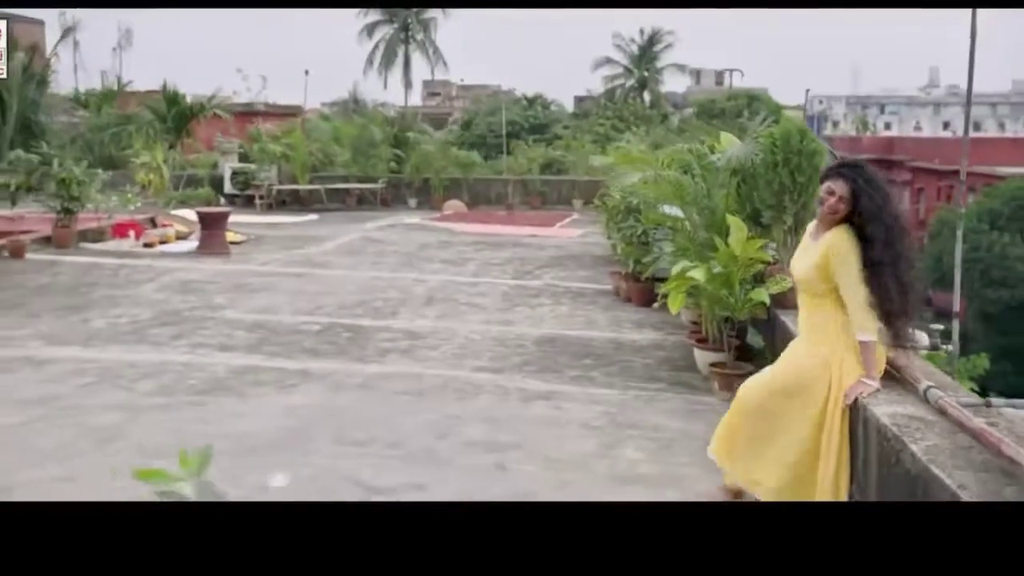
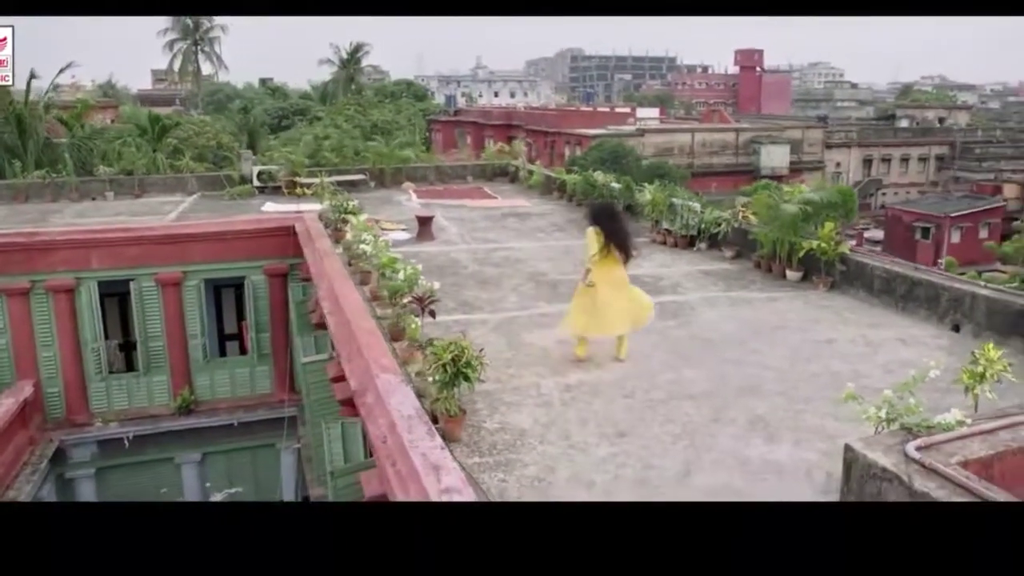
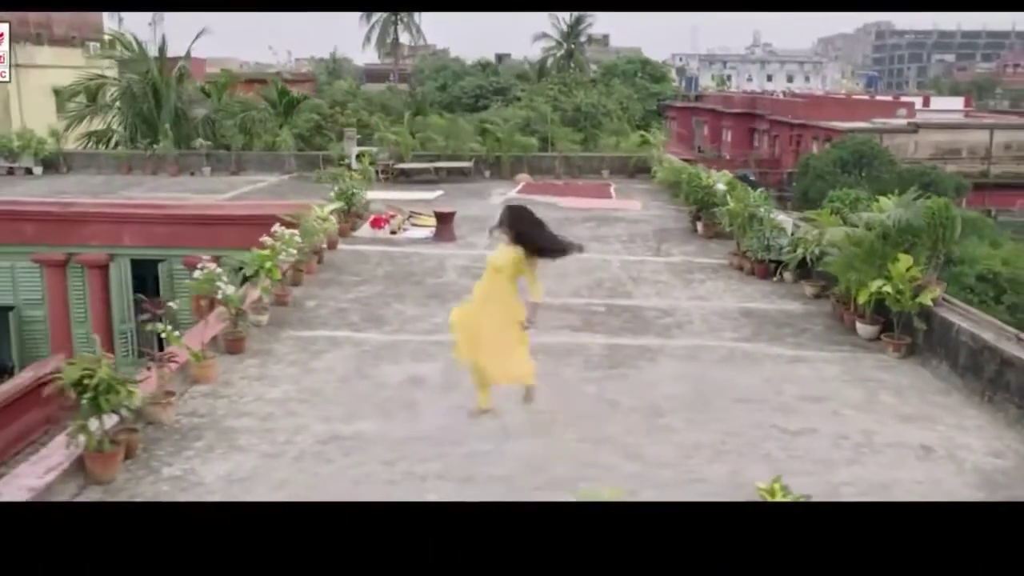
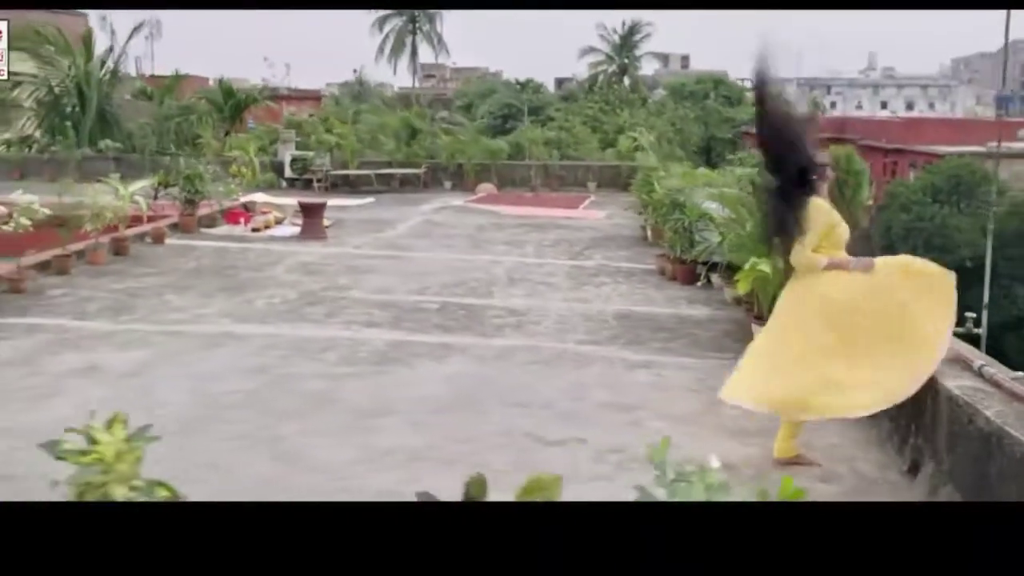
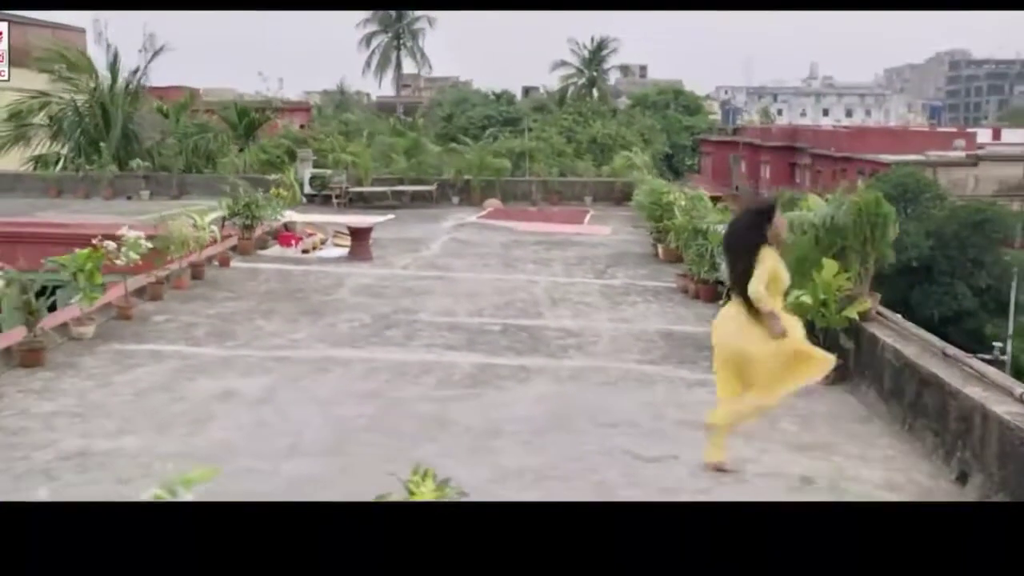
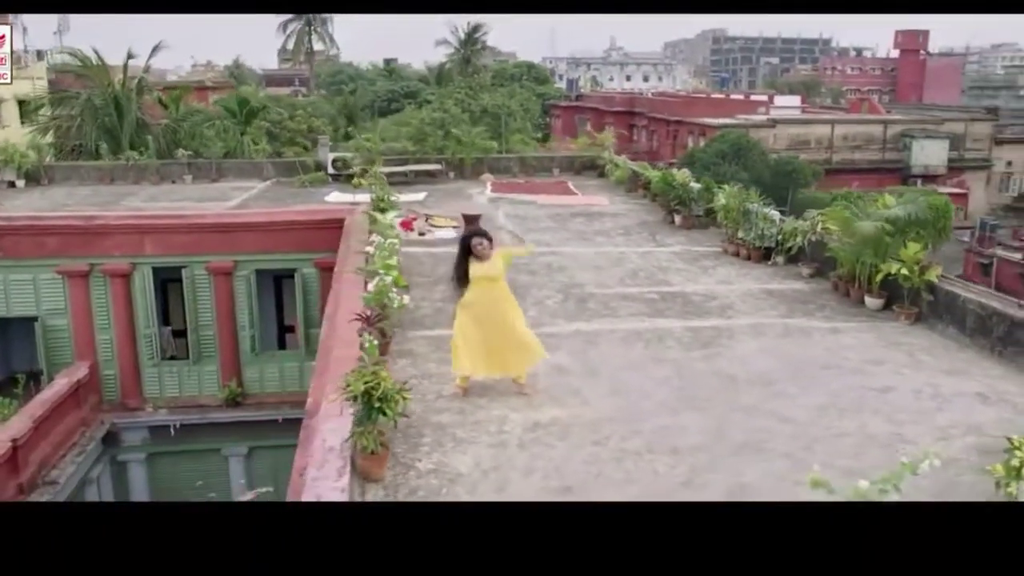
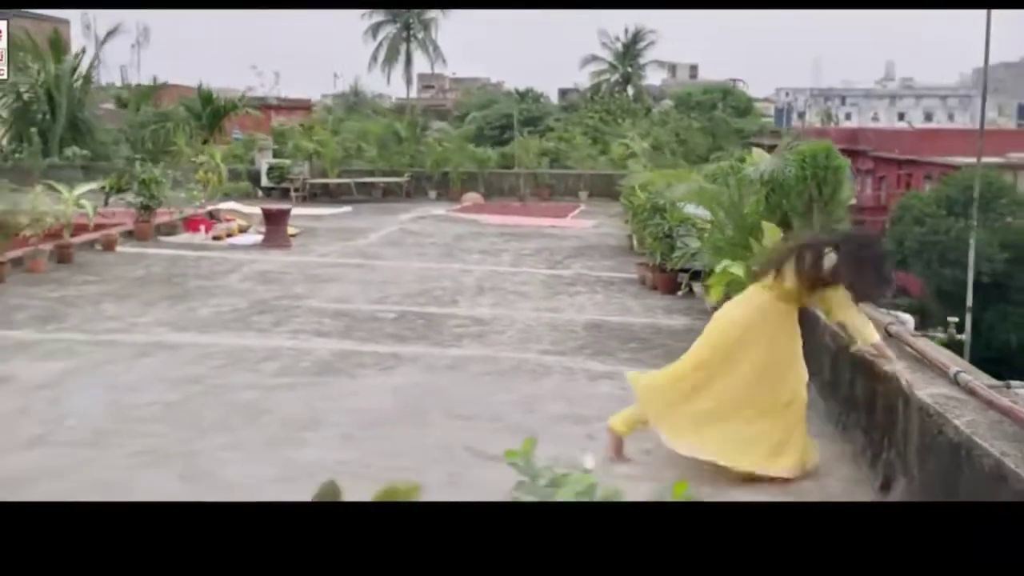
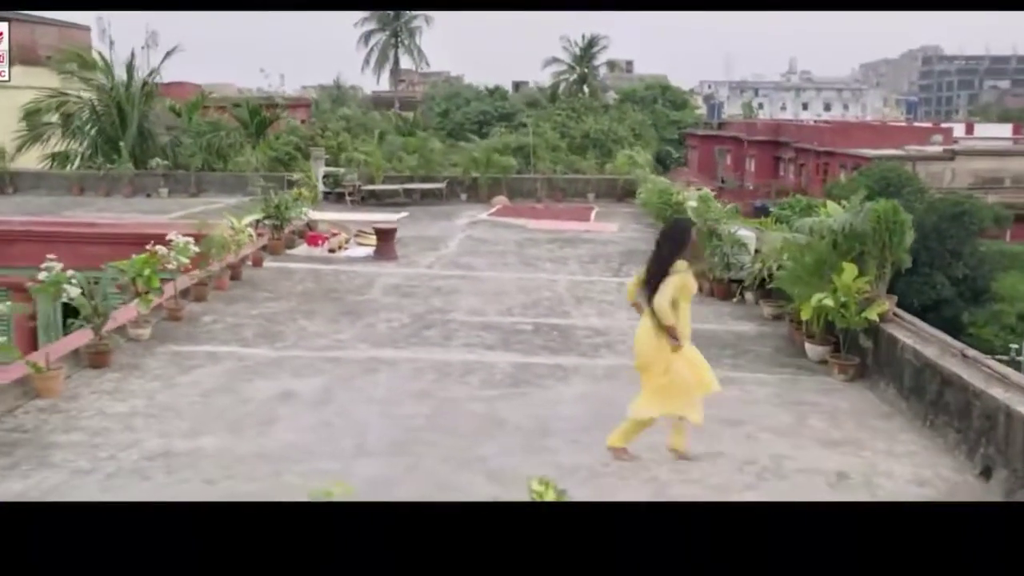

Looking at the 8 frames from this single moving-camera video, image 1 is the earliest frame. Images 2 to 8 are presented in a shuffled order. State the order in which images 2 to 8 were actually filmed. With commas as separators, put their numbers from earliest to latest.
7, 4, 5, 8, 3, 6, 2
